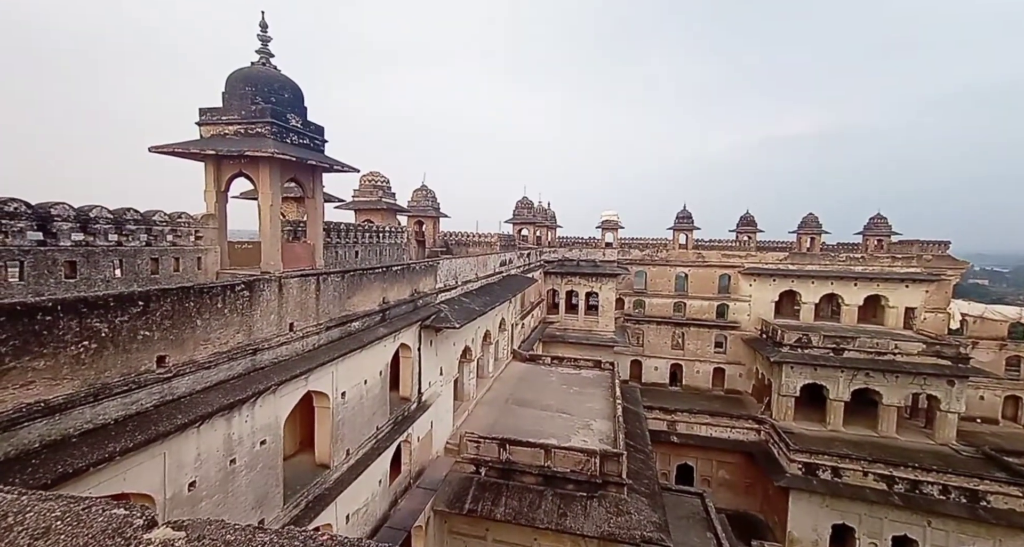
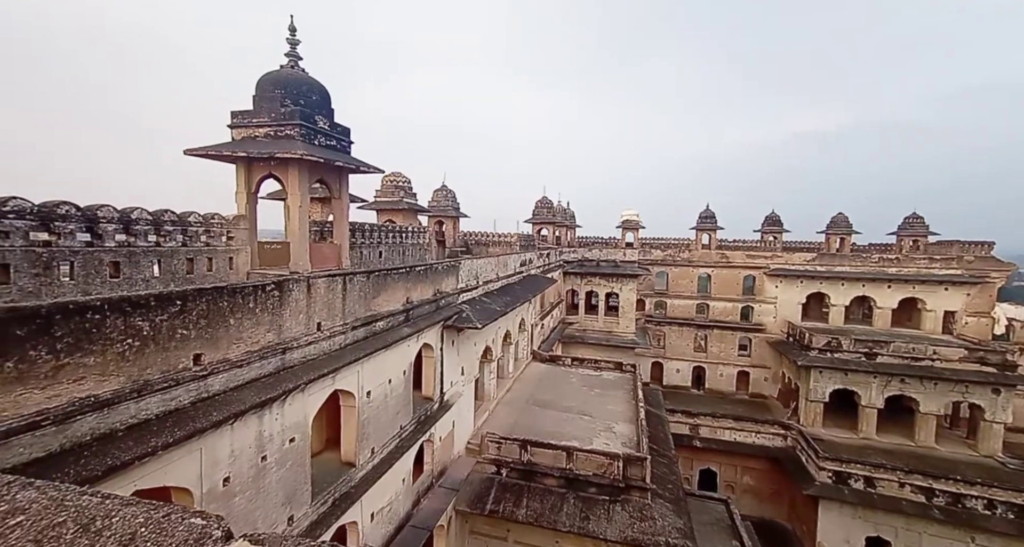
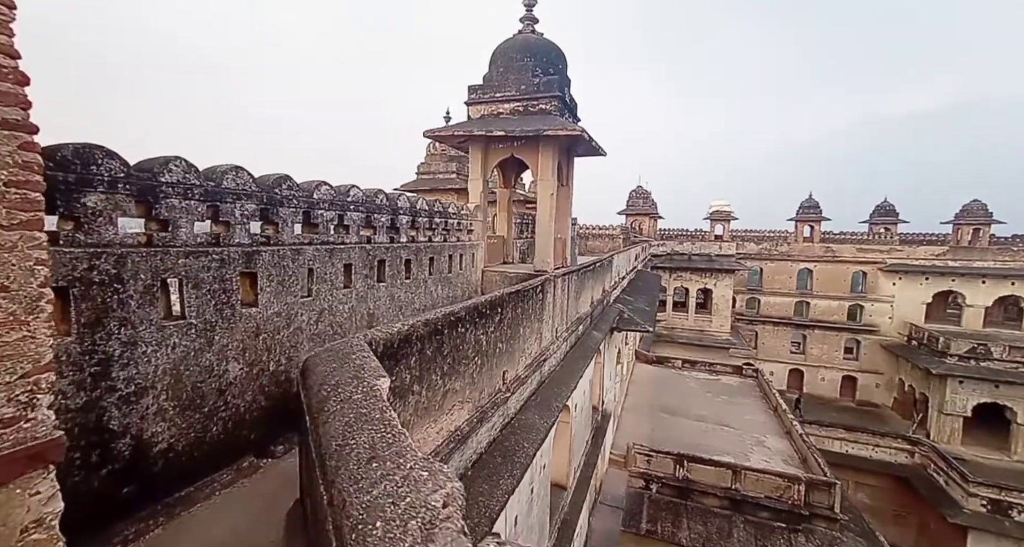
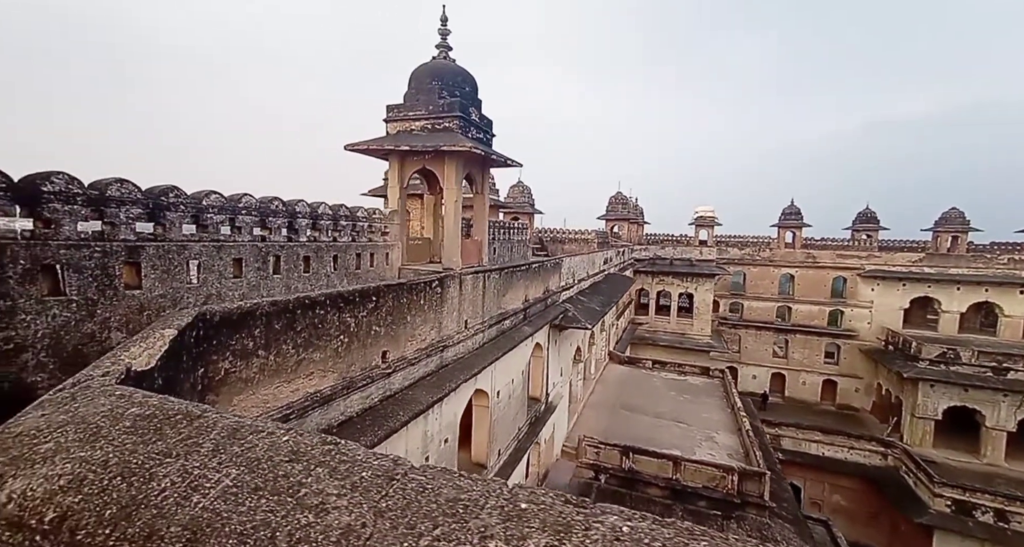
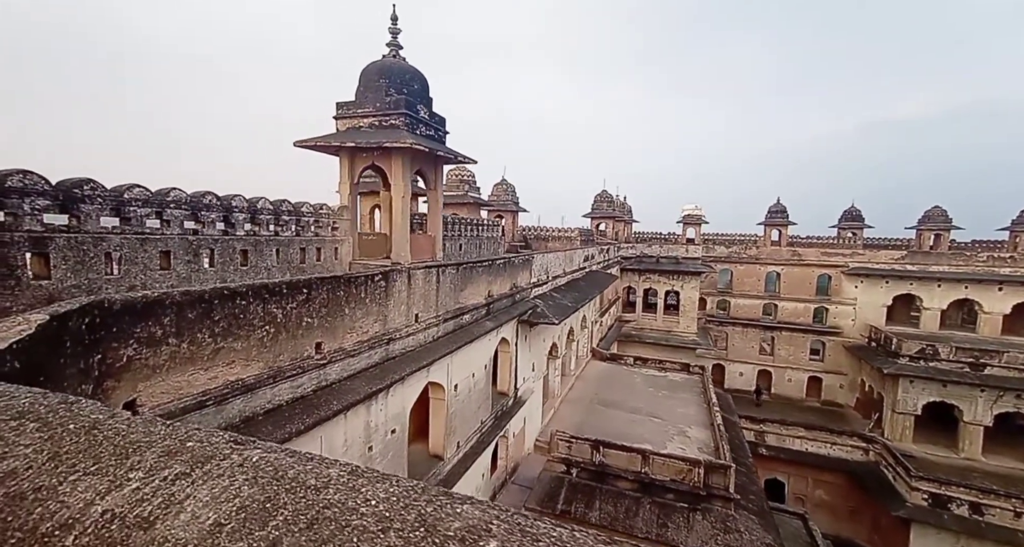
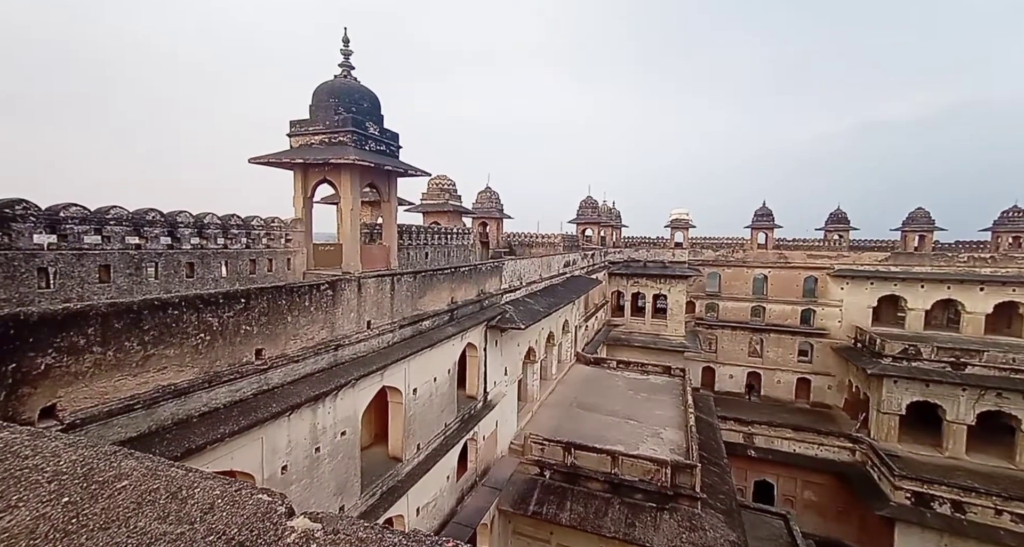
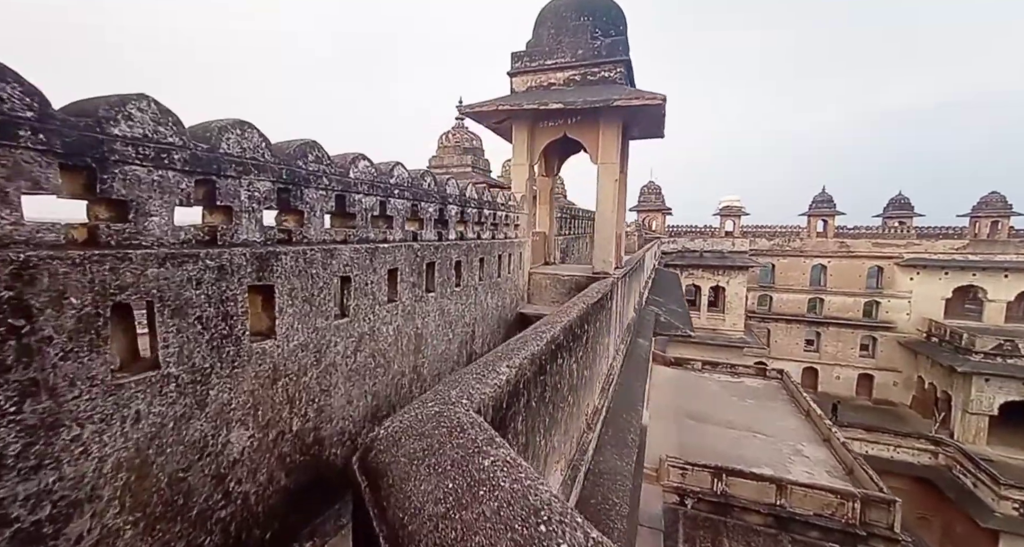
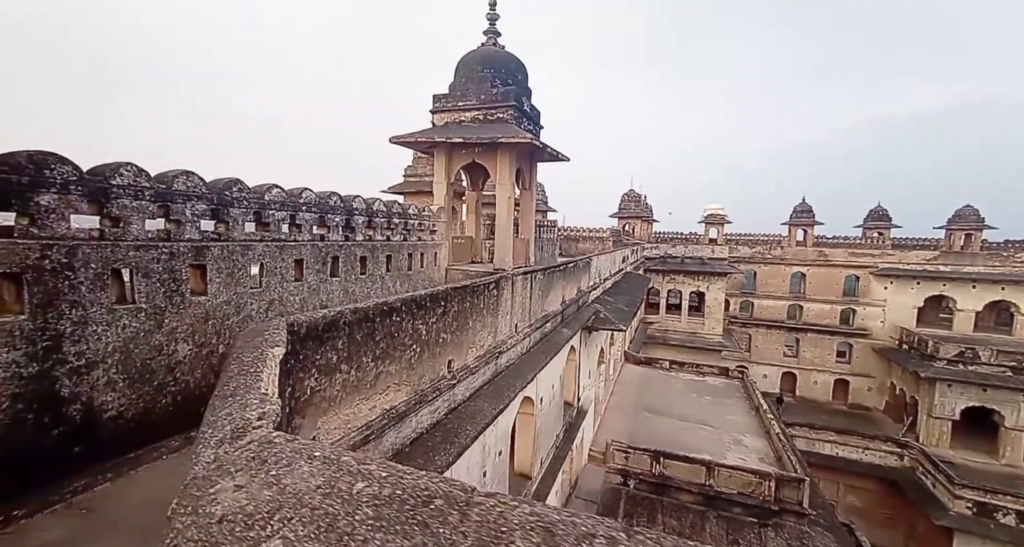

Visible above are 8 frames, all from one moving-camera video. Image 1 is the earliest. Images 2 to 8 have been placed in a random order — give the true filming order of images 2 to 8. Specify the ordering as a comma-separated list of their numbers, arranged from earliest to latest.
2, 6, 5, 4, 8, 3, 7
